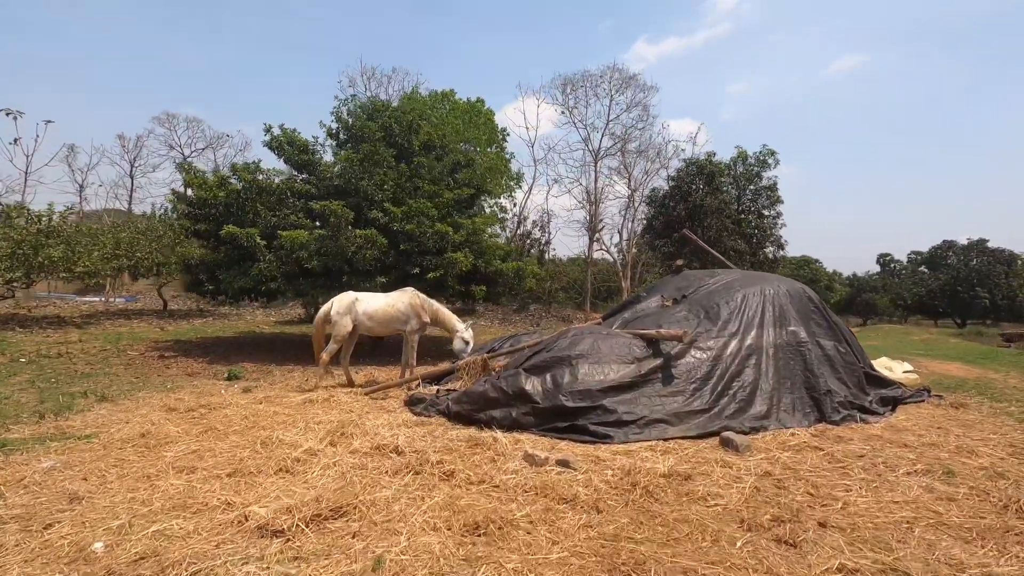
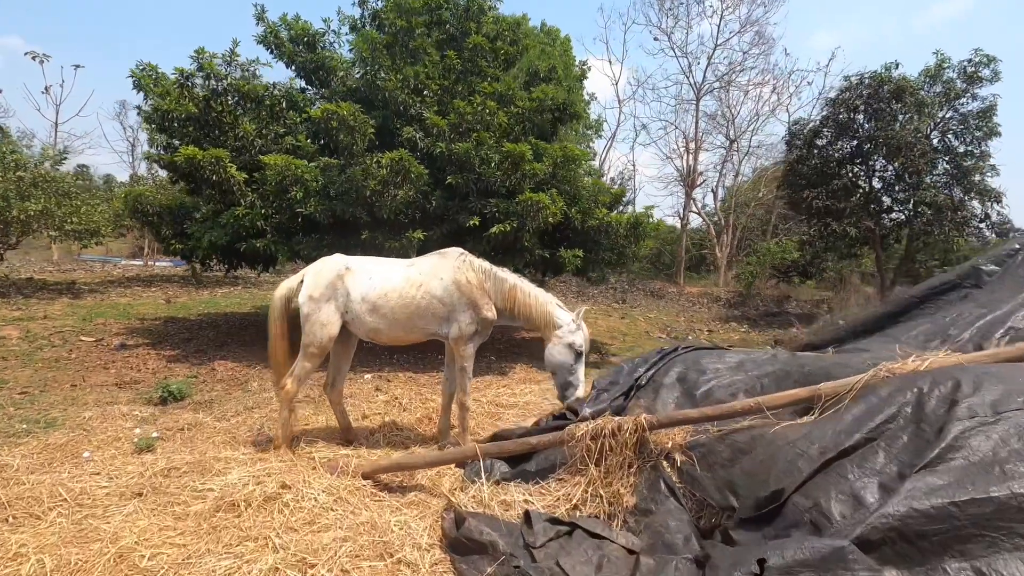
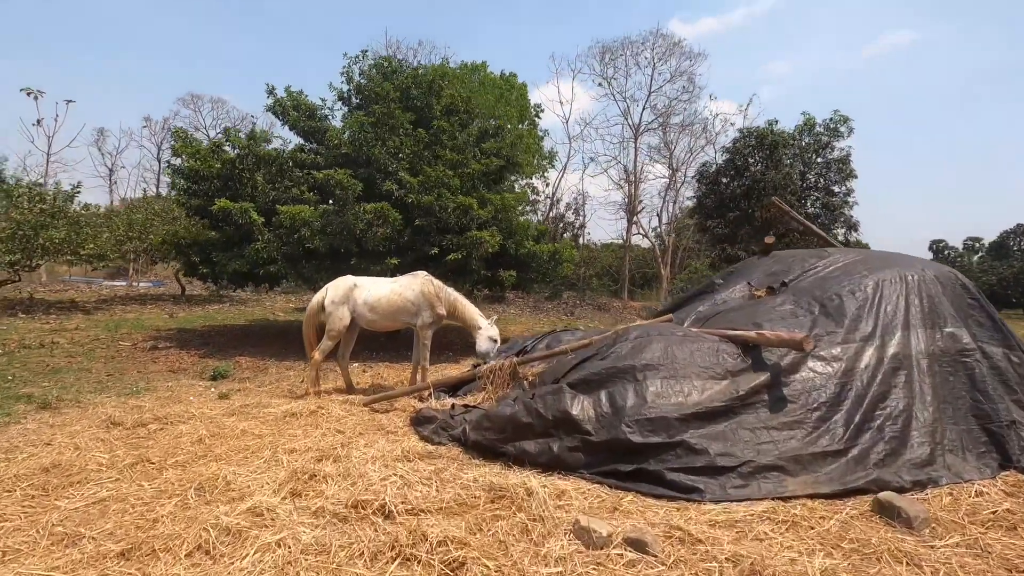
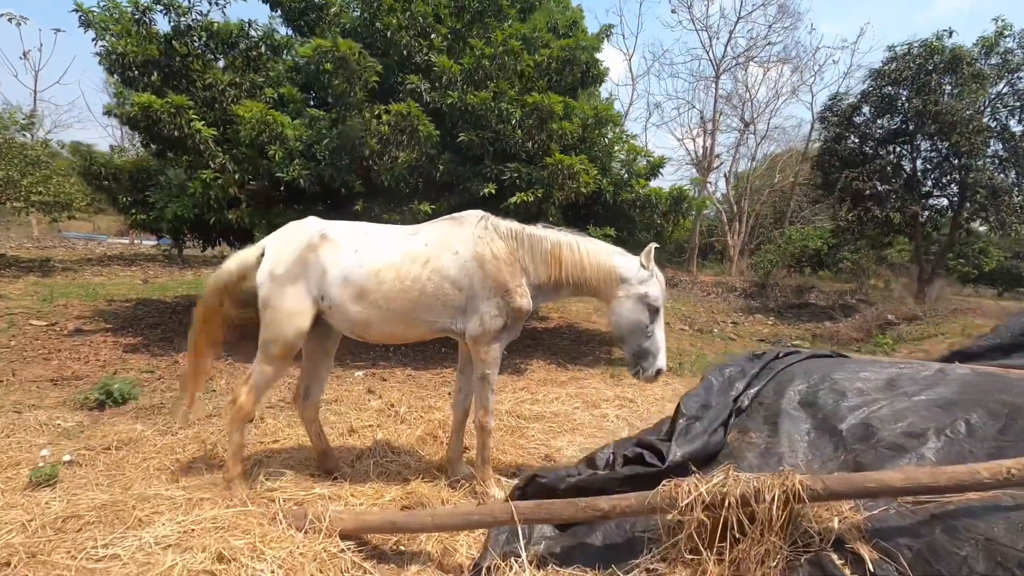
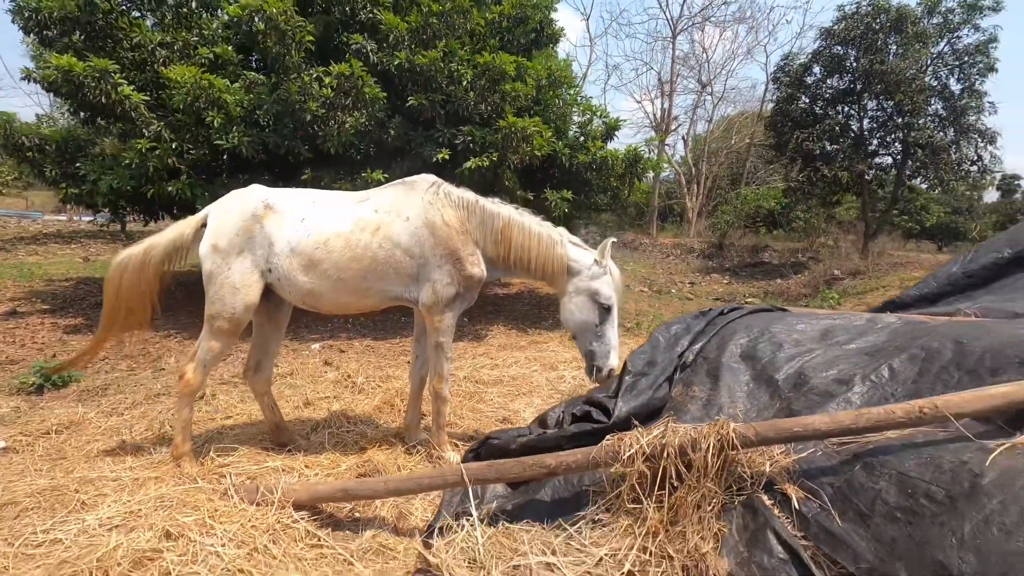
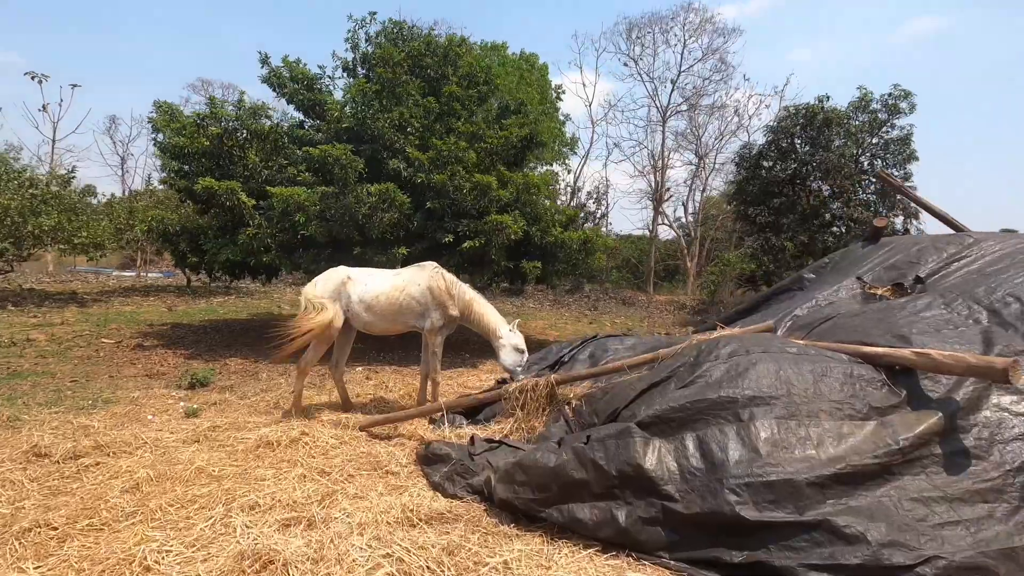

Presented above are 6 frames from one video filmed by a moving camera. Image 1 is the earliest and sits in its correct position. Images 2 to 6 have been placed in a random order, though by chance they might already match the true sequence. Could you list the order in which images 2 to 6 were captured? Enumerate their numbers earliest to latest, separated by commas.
3, 6, 2, 4, 5
